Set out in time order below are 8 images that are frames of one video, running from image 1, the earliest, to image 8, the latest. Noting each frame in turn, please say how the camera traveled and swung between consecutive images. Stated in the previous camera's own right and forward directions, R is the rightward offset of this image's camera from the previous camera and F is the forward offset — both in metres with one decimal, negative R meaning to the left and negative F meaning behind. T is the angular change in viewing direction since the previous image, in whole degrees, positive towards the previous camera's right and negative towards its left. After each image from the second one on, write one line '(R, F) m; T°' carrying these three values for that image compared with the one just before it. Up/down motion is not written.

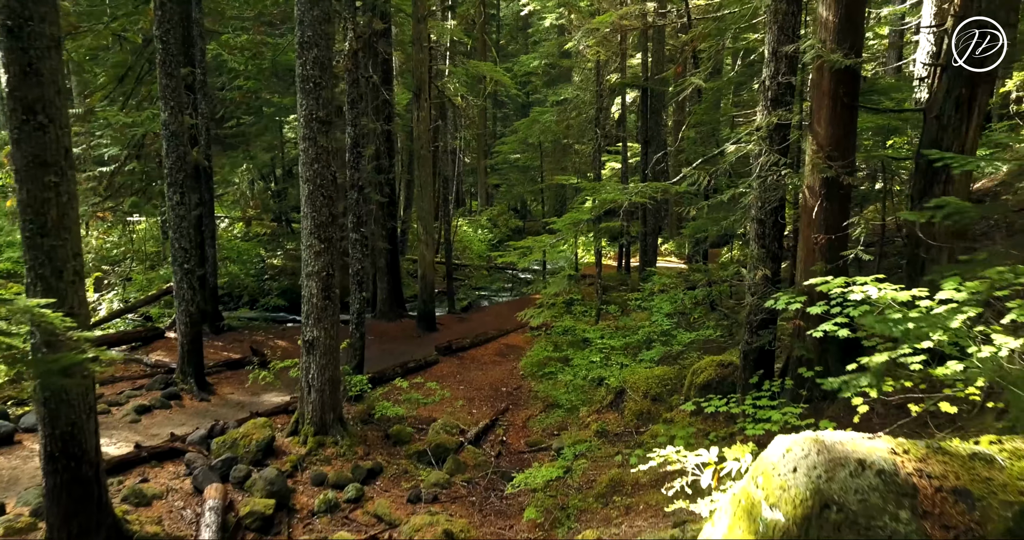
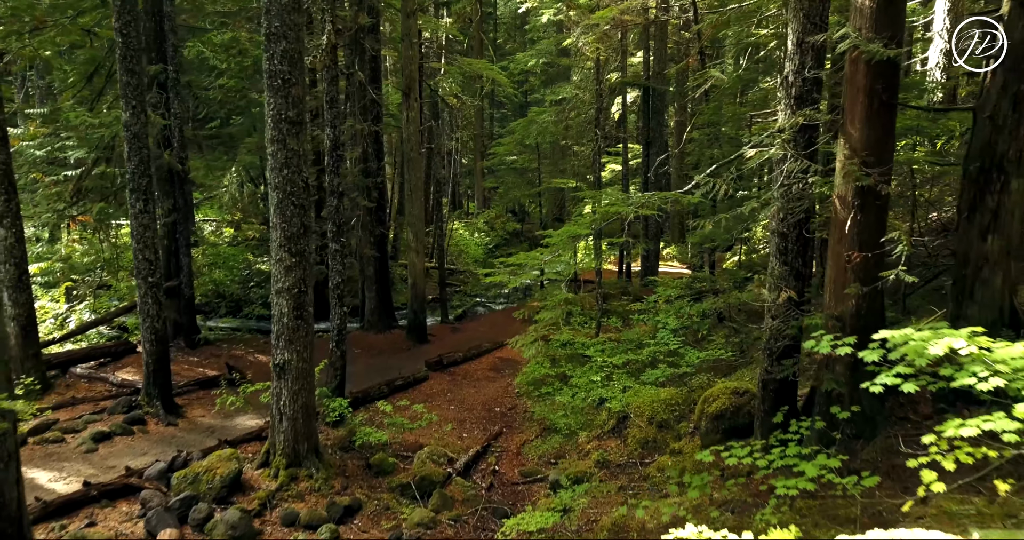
(+0.1, +0.8) m; 0°
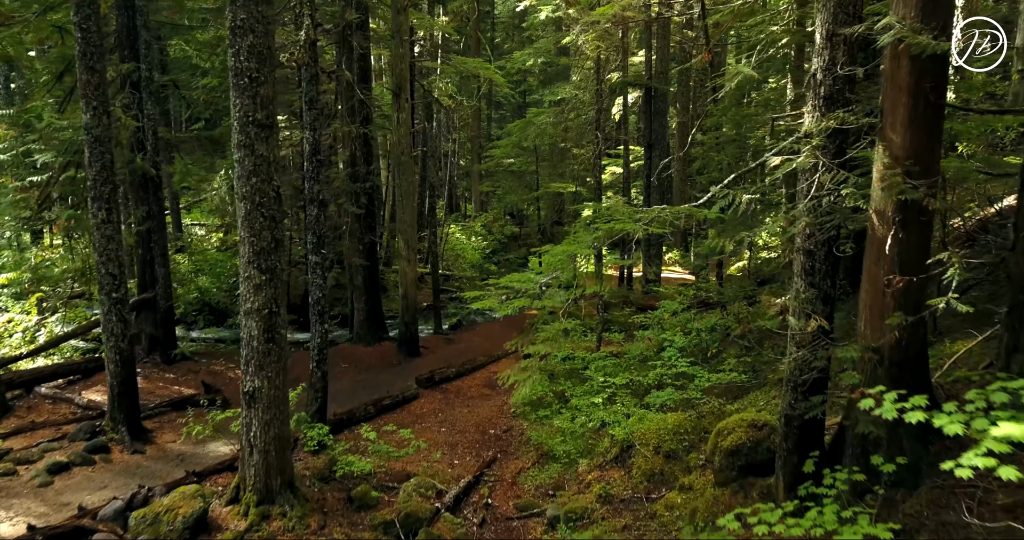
(+0.1, +0.7) m; 0°
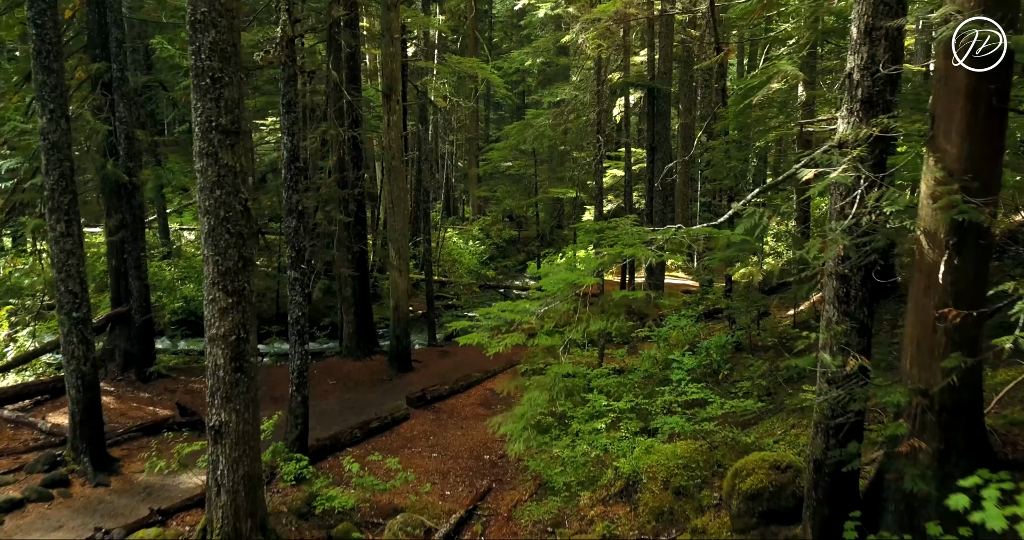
(+0.1, +0.6) m; 0°
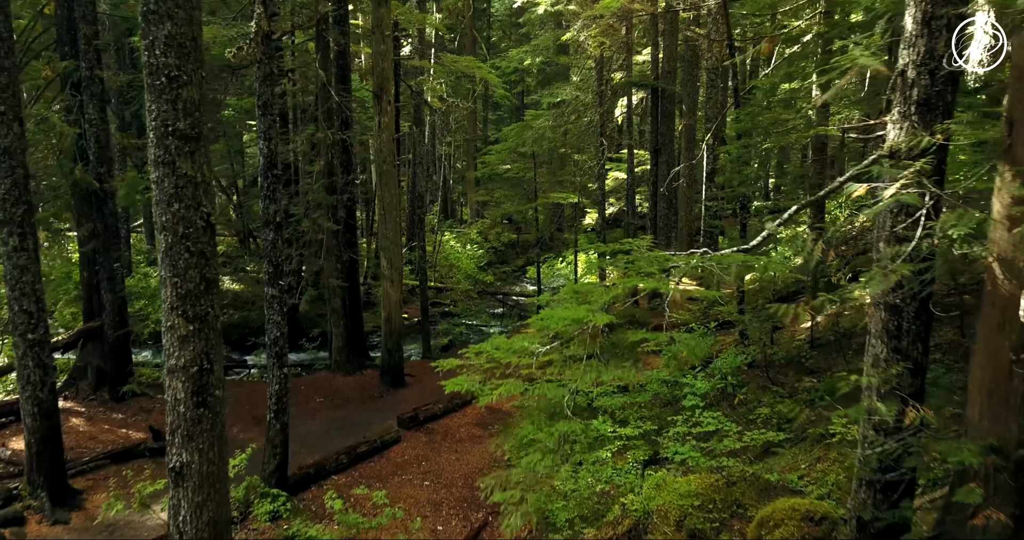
(0.0, +0.6) m; 0°
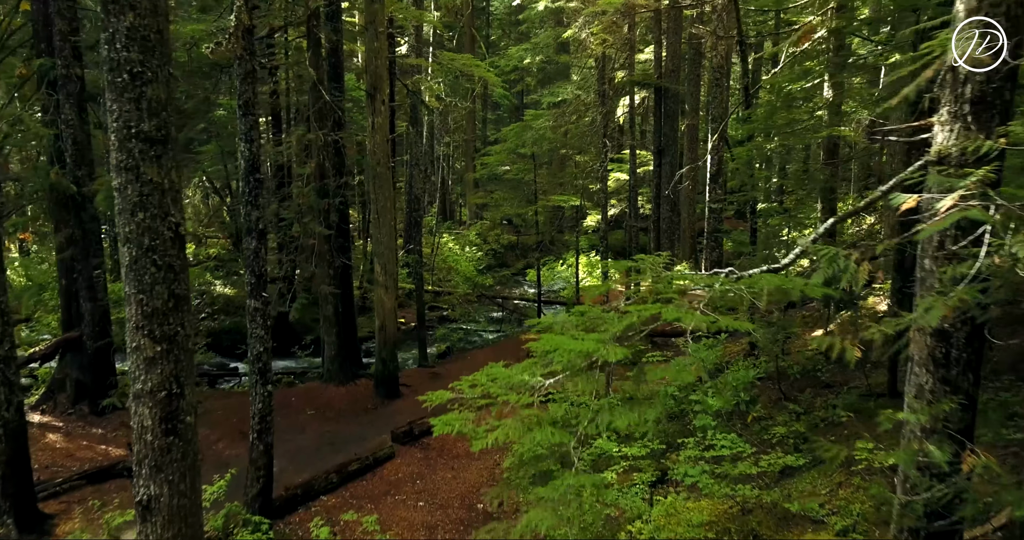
(0.0, +0.4) m; 0°
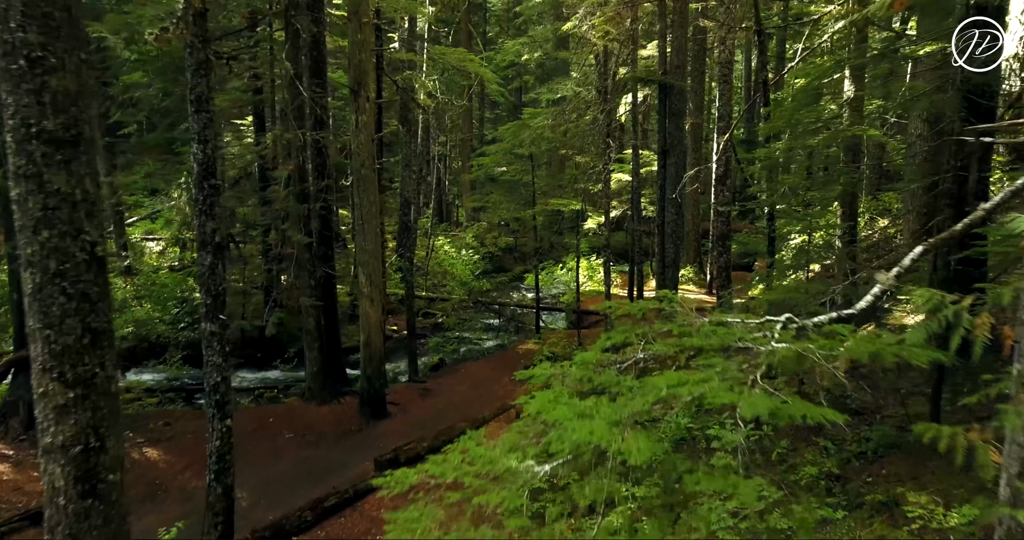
(+0.1, +0.8) m; 0°
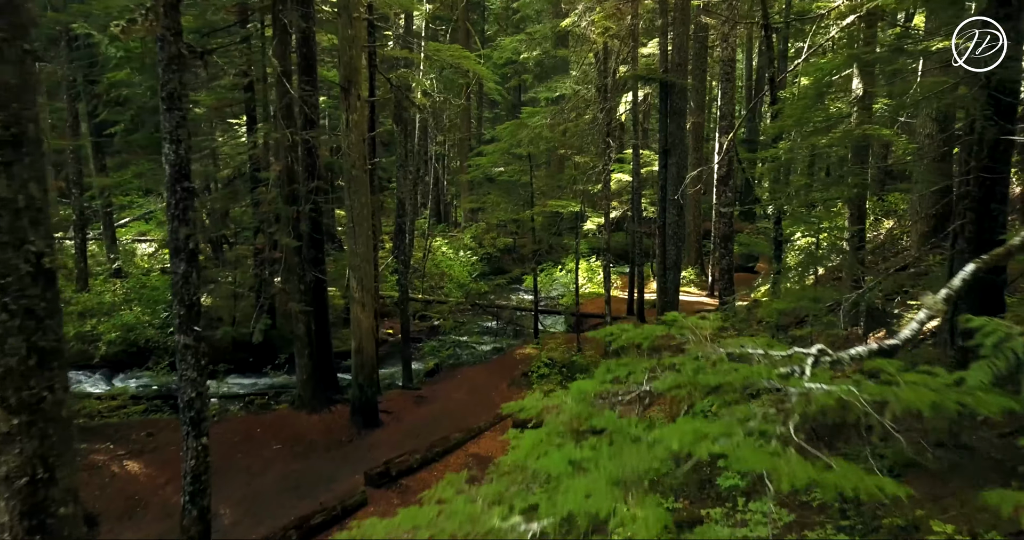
(+0.1, +0.4) m; 0°
